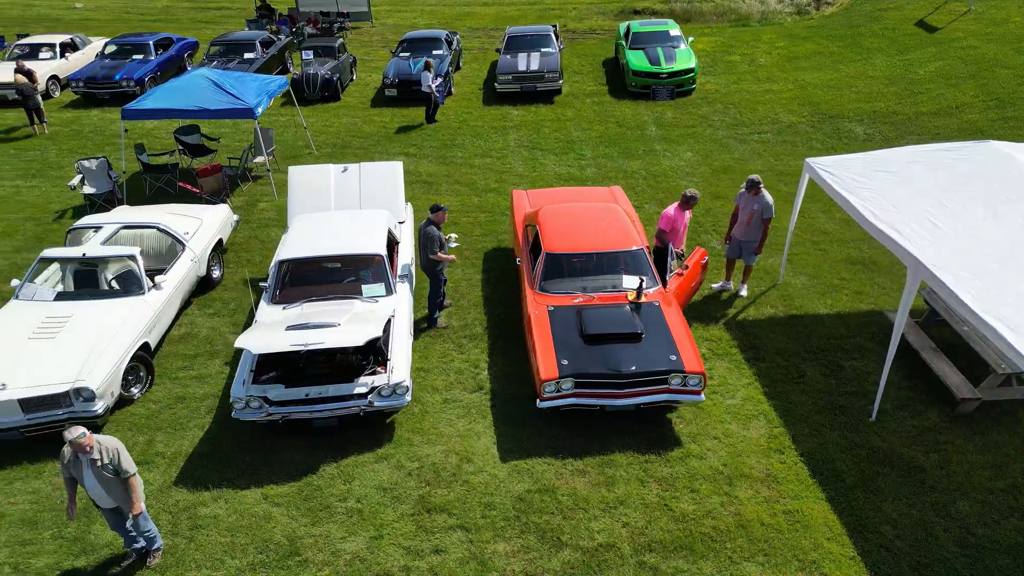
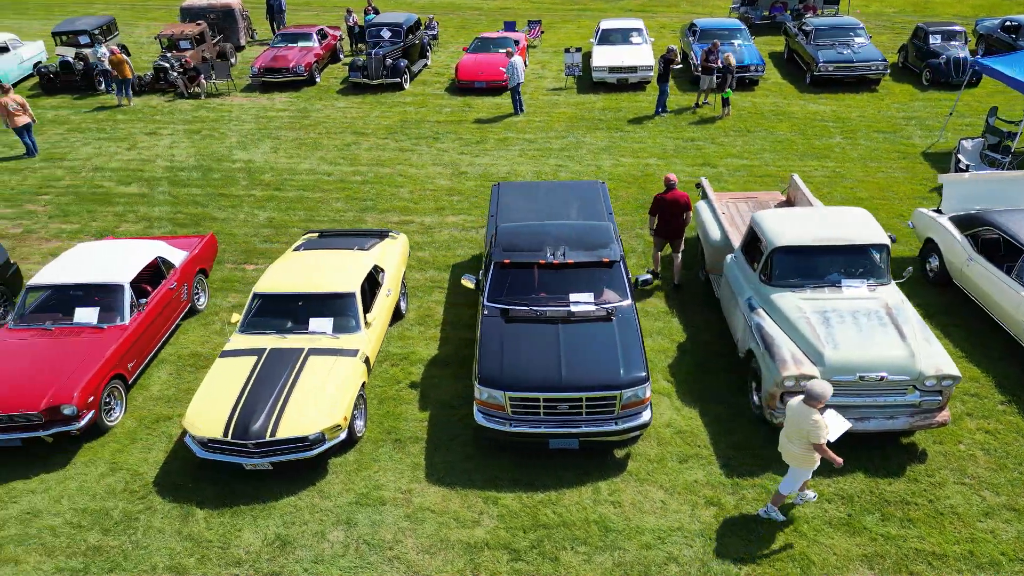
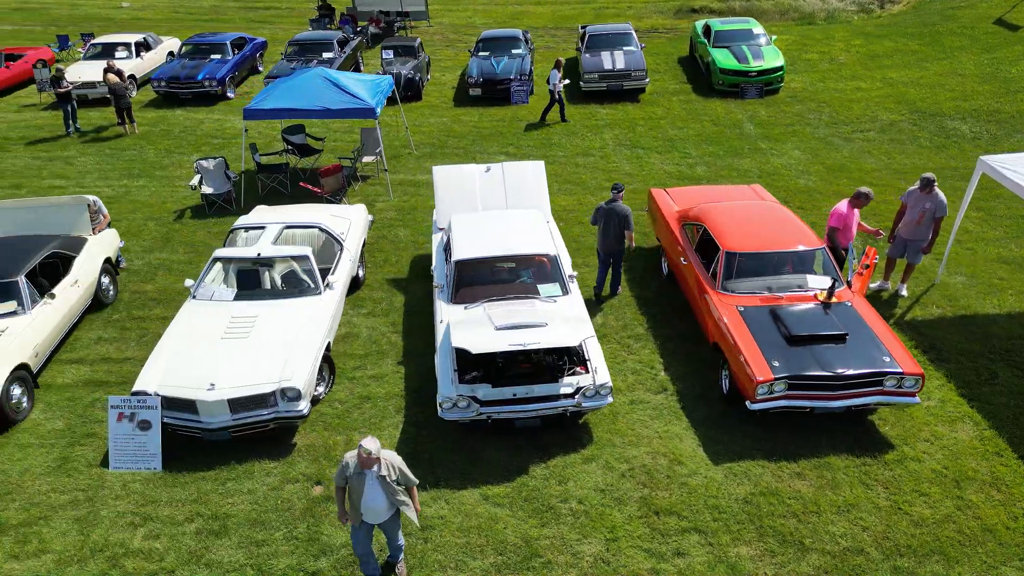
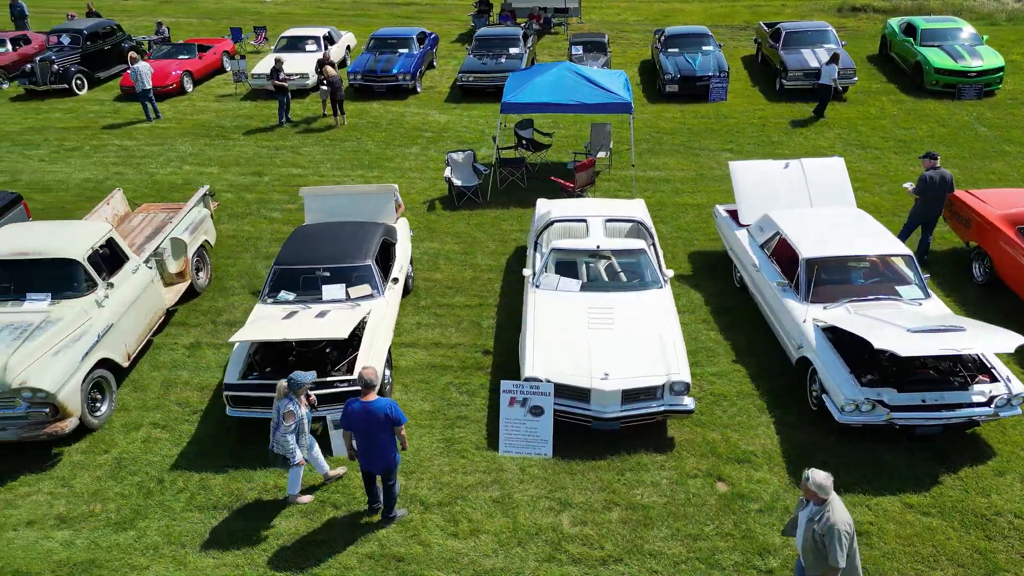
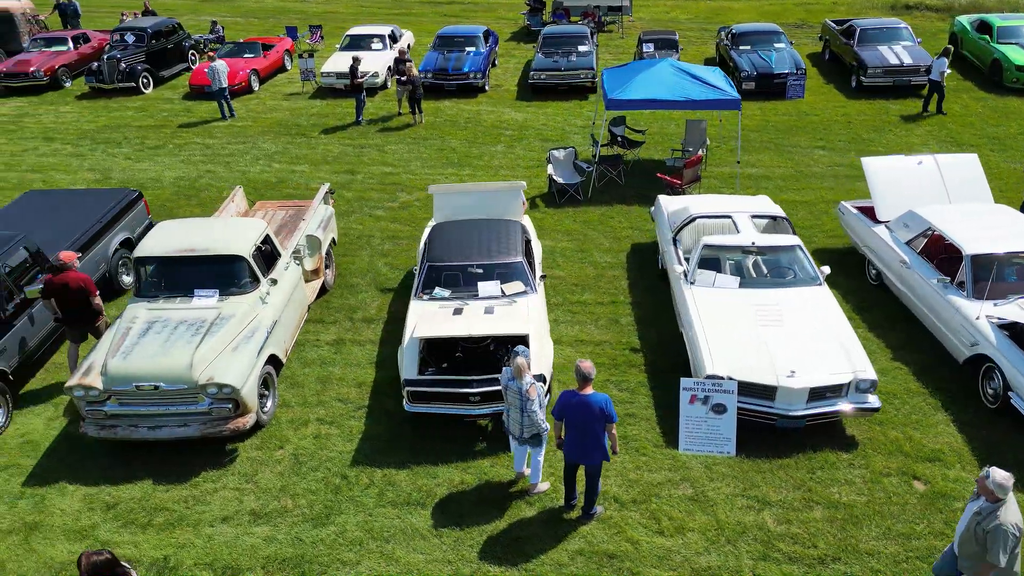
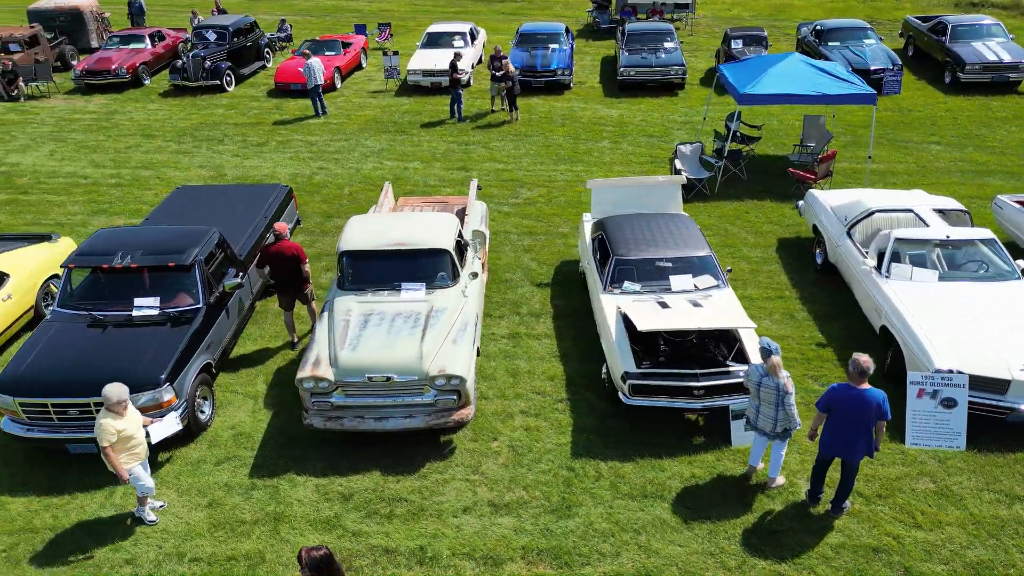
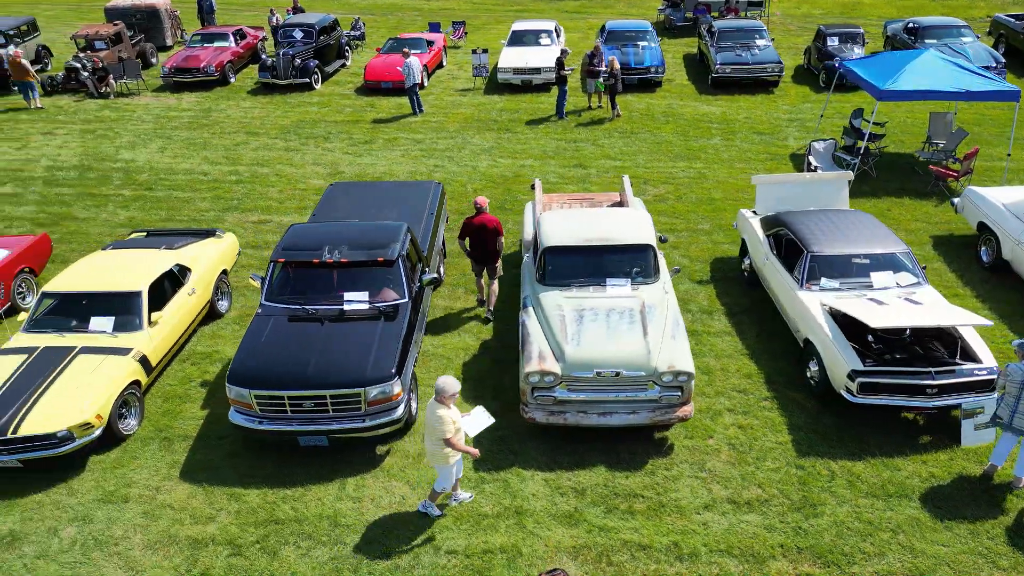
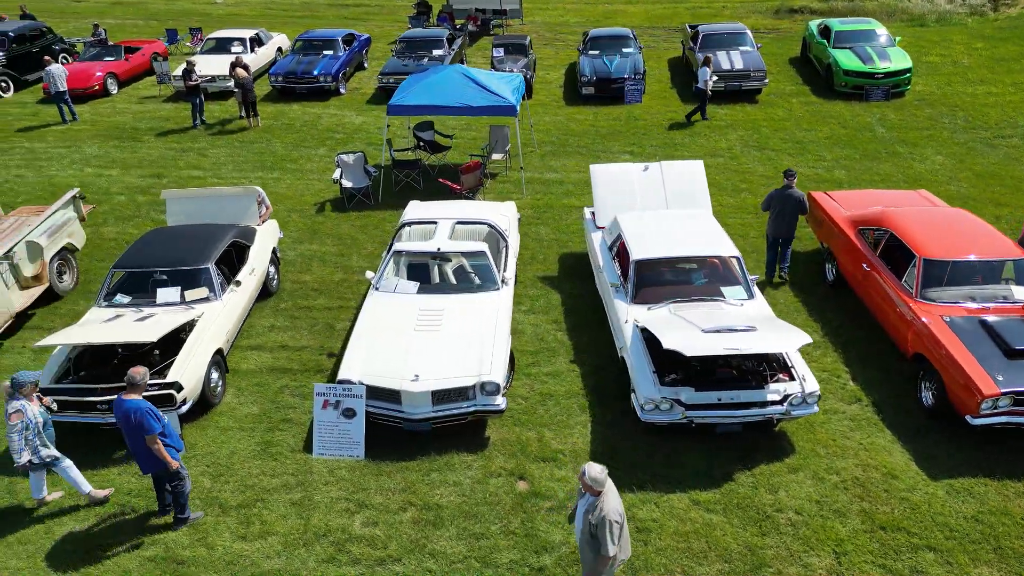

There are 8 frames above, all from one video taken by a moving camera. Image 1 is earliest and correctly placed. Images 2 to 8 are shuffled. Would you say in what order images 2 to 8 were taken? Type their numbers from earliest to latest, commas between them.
3, 8, 4, 5, 6, 7, 2
